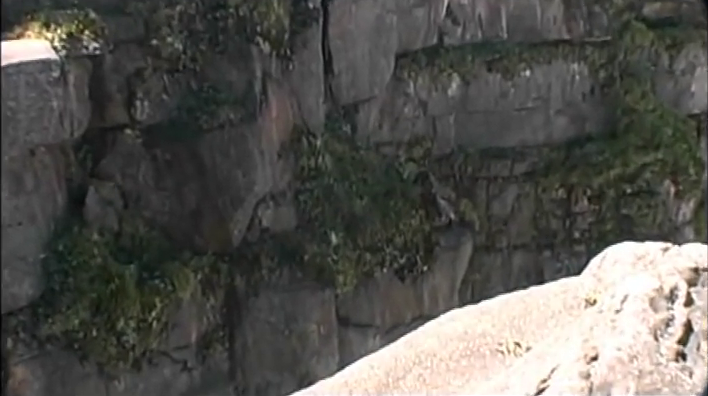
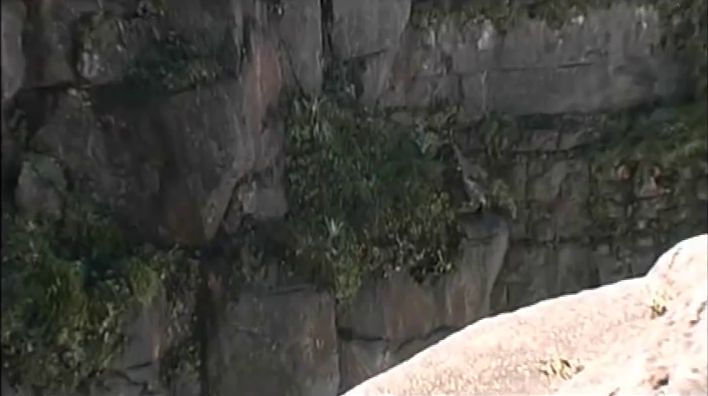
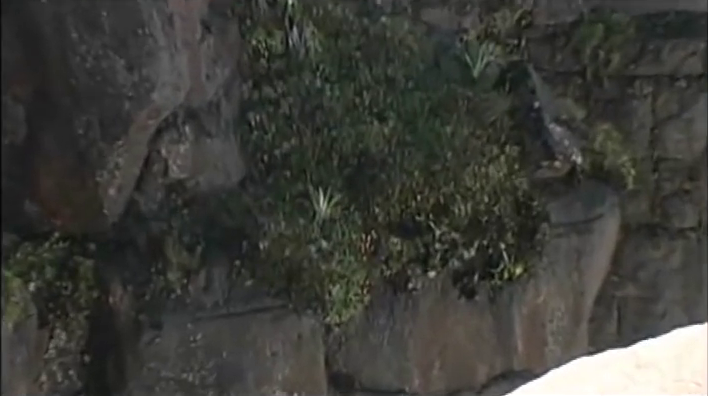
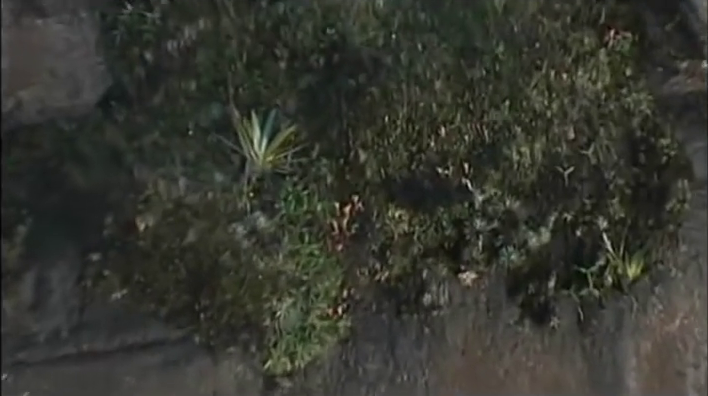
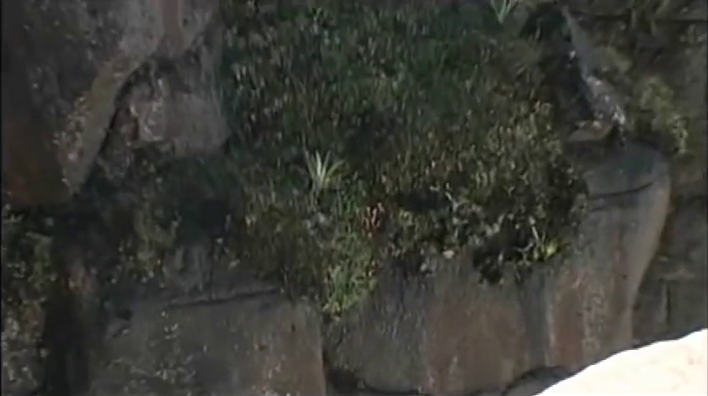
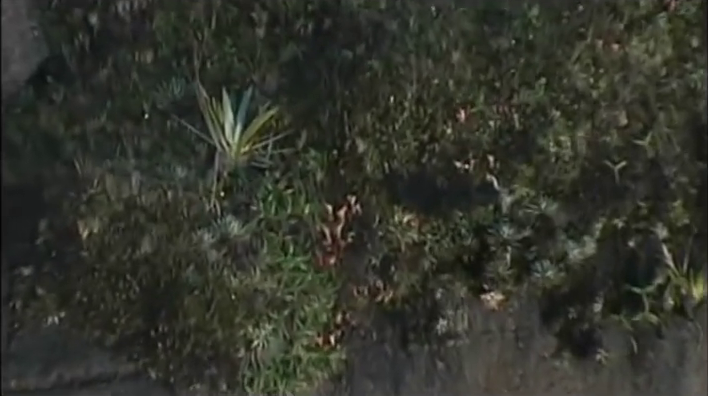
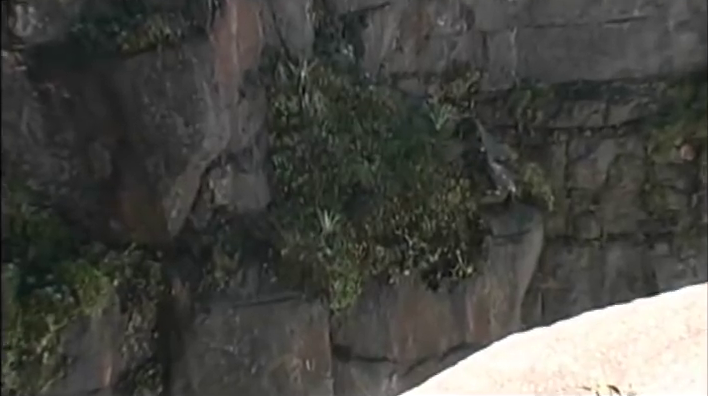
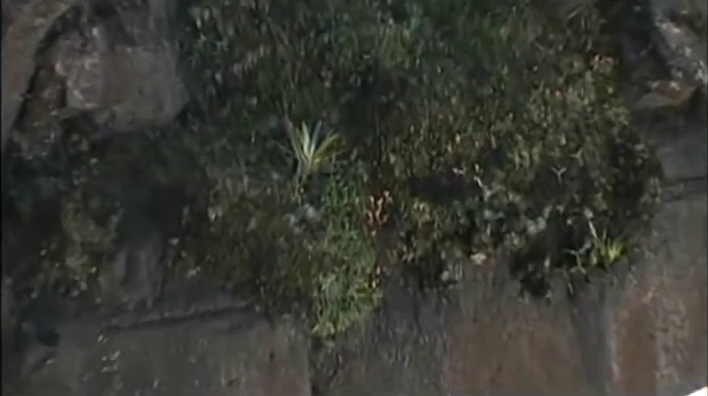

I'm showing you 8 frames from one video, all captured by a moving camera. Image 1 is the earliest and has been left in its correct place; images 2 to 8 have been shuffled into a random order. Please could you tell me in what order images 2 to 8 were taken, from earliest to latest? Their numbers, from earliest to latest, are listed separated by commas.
2, 7, 3, 5, 8, 4, 6
